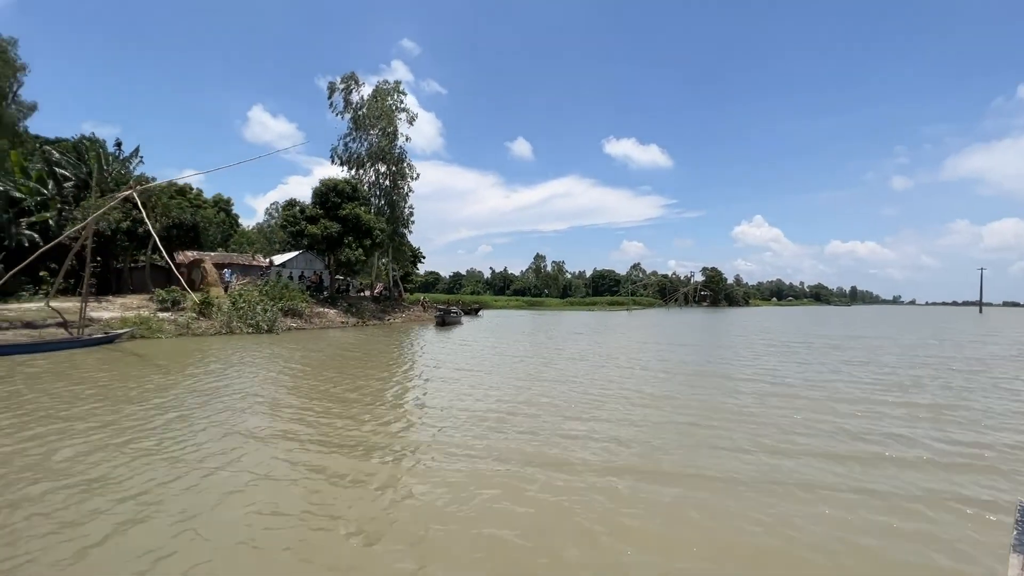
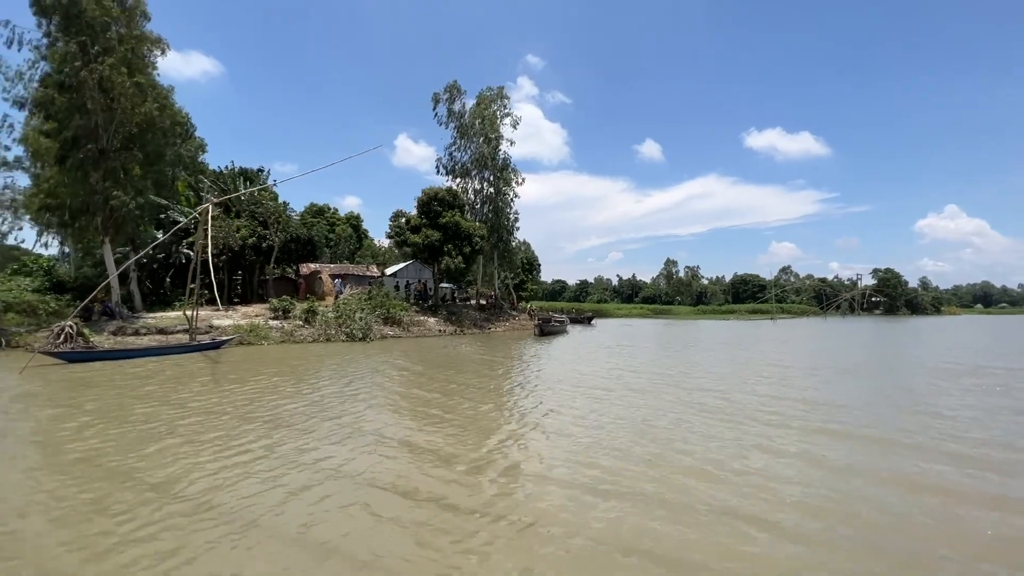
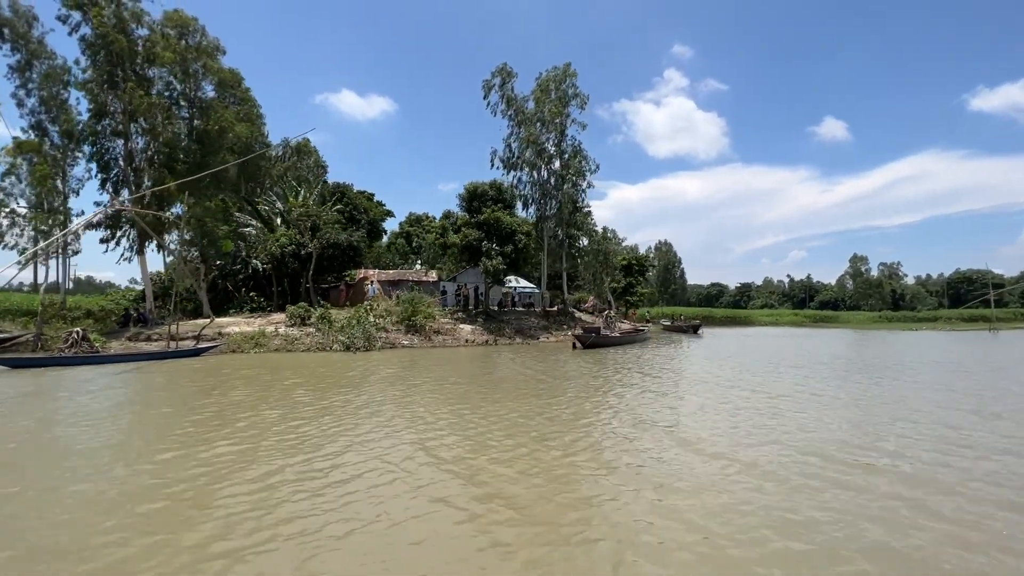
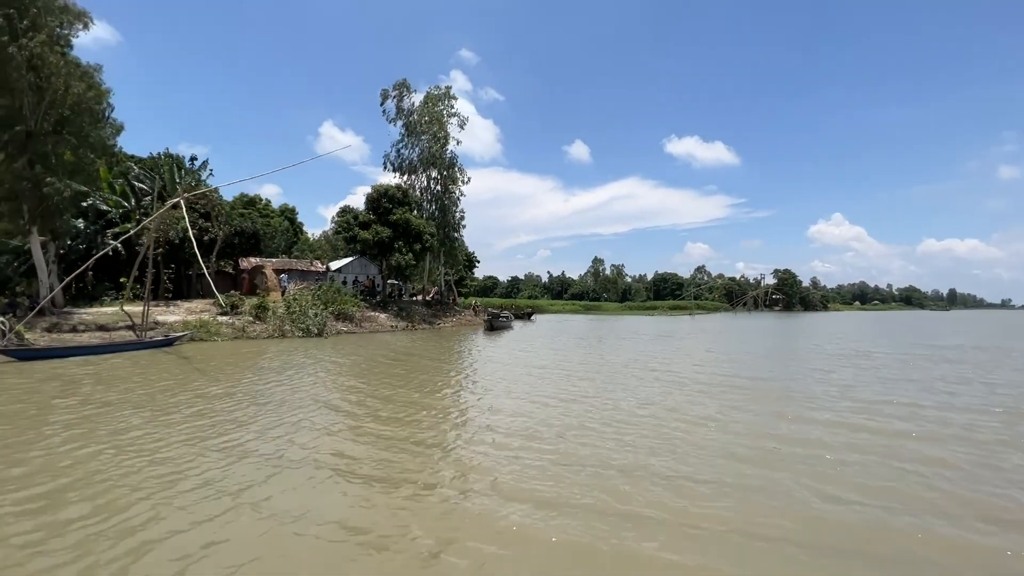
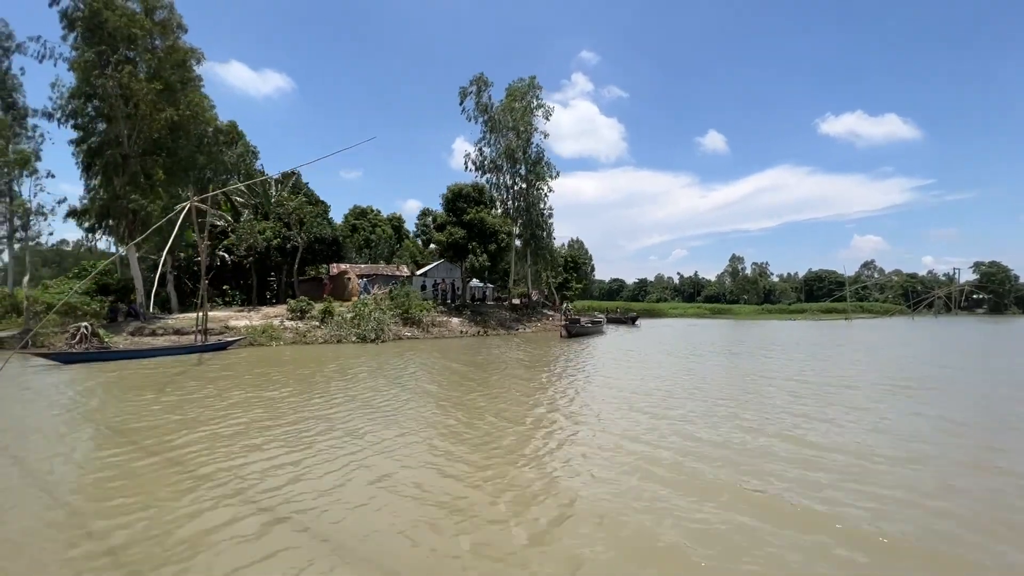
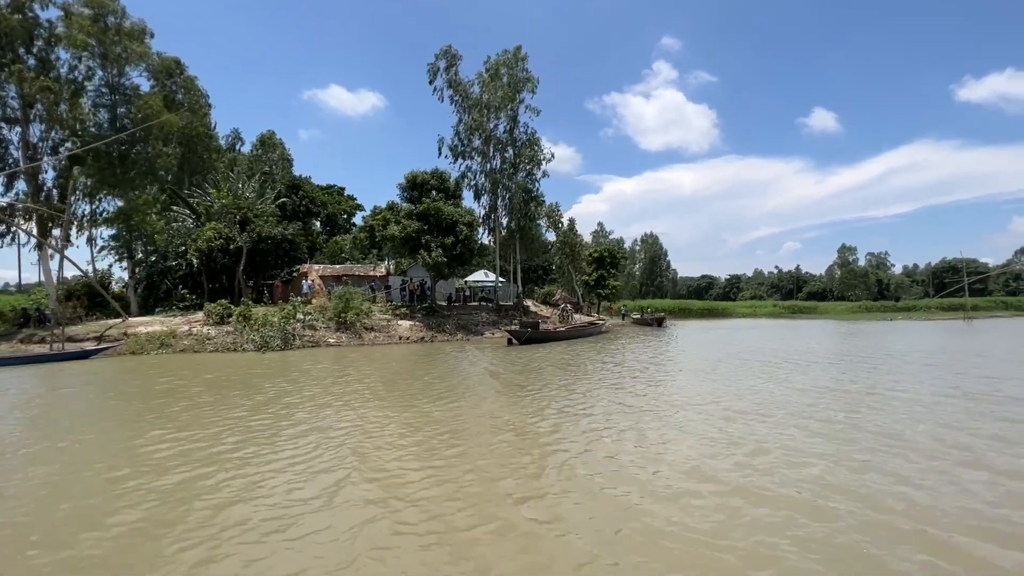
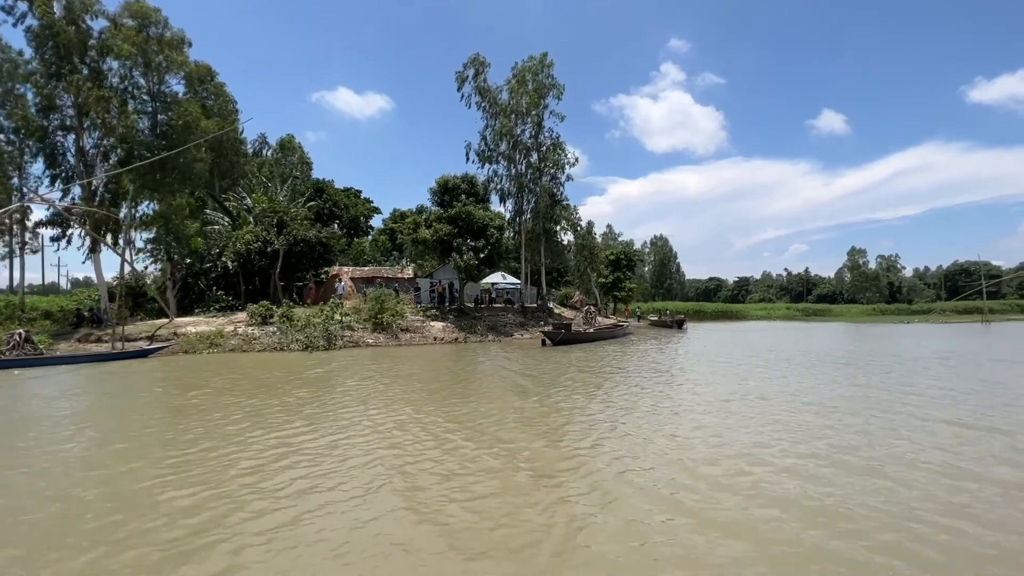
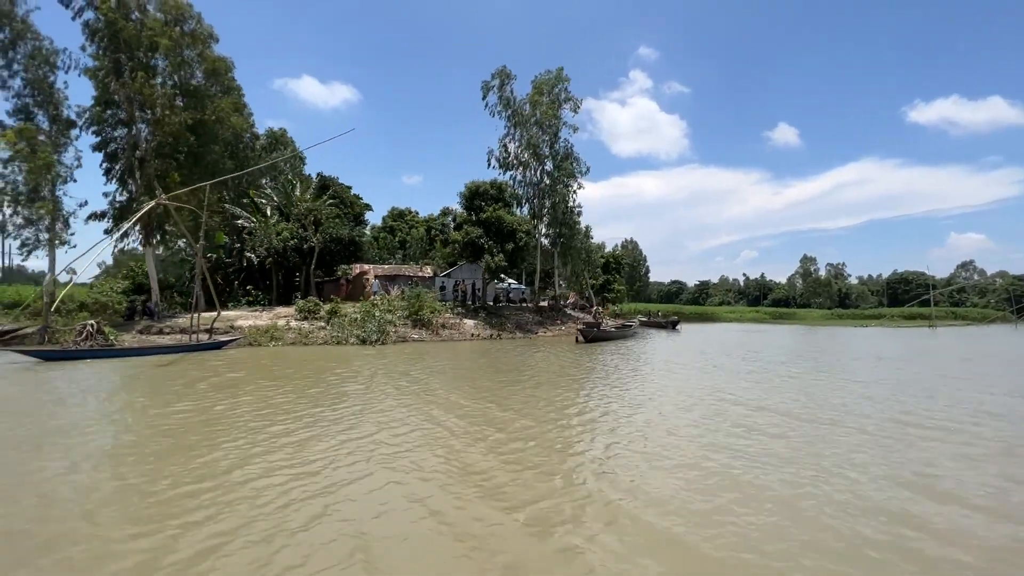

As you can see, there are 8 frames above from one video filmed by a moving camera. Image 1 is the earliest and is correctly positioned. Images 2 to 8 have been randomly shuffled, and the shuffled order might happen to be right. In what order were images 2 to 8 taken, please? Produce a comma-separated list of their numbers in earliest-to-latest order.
4, 2, 5, 8, 3, 7, 6
